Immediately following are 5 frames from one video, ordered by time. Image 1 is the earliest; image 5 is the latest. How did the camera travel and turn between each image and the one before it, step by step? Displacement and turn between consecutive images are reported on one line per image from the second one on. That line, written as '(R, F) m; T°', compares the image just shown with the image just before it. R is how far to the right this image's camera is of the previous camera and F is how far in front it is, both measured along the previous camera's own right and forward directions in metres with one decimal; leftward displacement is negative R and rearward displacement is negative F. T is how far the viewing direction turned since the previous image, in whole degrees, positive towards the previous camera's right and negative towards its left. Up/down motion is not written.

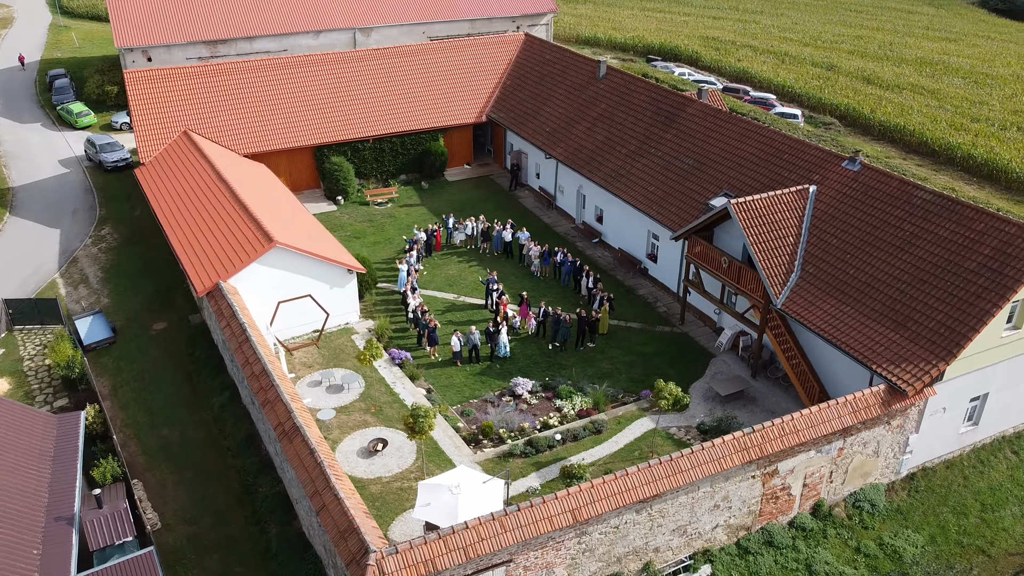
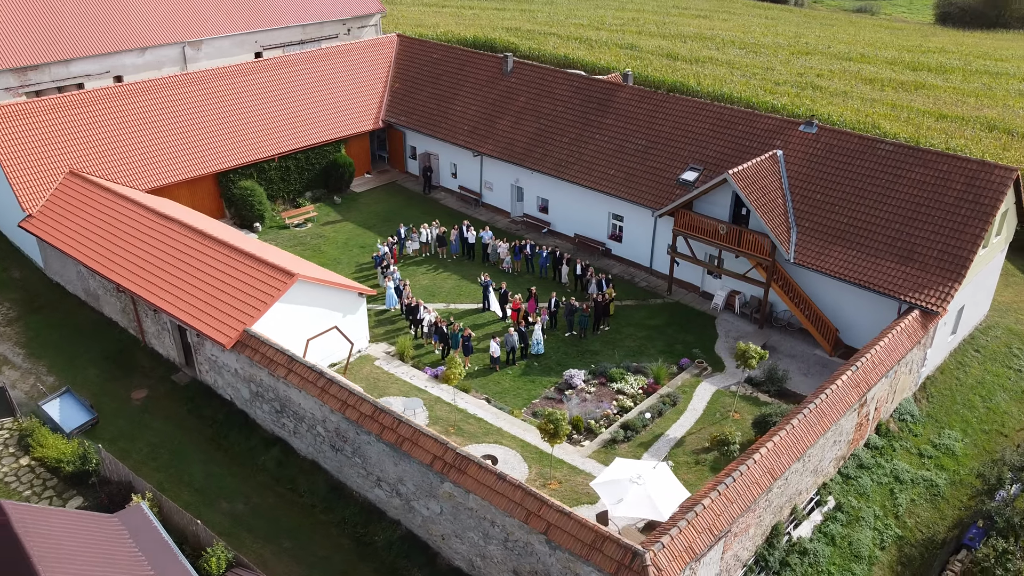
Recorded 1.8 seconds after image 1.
(-8.7, +1.4) m; +18°
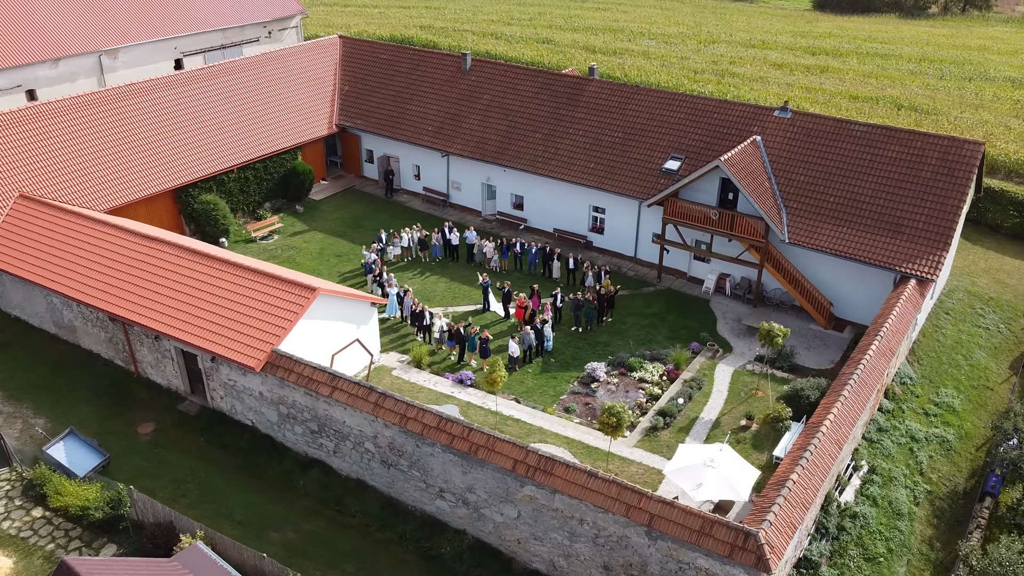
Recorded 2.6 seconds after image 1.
(-4.0, +0.4) m; +8°
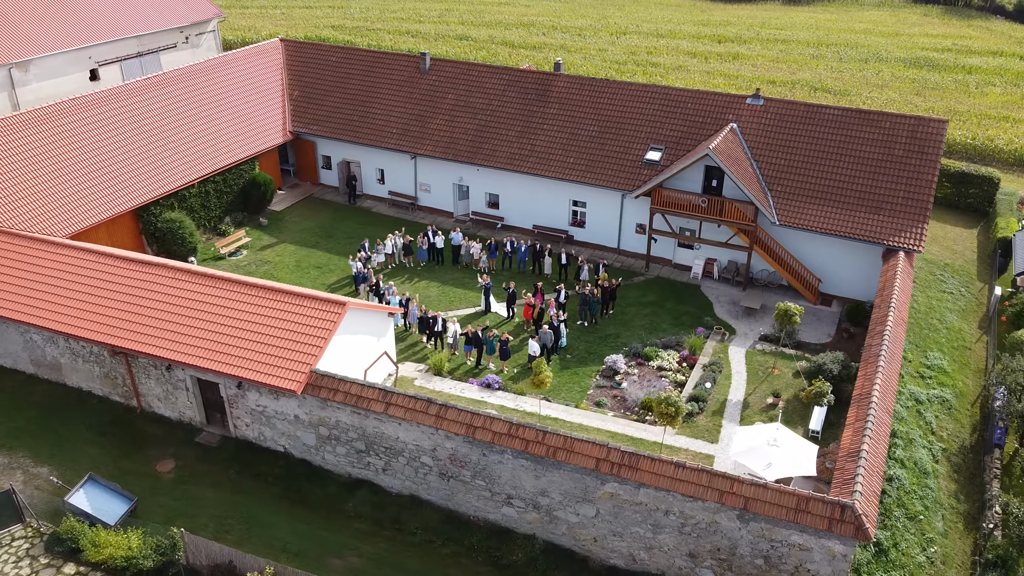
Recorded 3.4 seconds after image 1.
(-4.0, +0.4) m; +8°
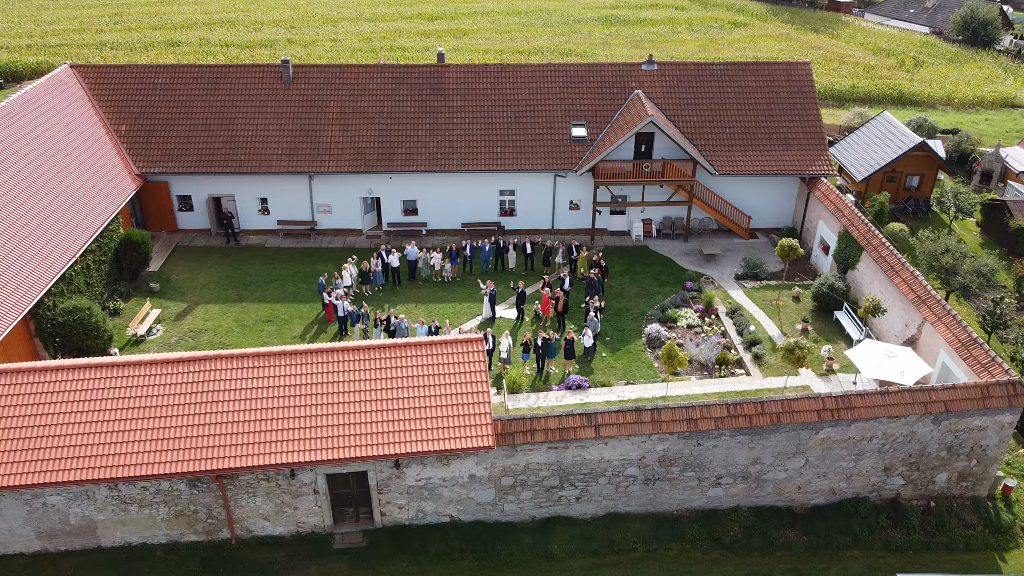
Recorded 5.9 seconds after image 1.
(-11.7, +3.7) m; +25°
